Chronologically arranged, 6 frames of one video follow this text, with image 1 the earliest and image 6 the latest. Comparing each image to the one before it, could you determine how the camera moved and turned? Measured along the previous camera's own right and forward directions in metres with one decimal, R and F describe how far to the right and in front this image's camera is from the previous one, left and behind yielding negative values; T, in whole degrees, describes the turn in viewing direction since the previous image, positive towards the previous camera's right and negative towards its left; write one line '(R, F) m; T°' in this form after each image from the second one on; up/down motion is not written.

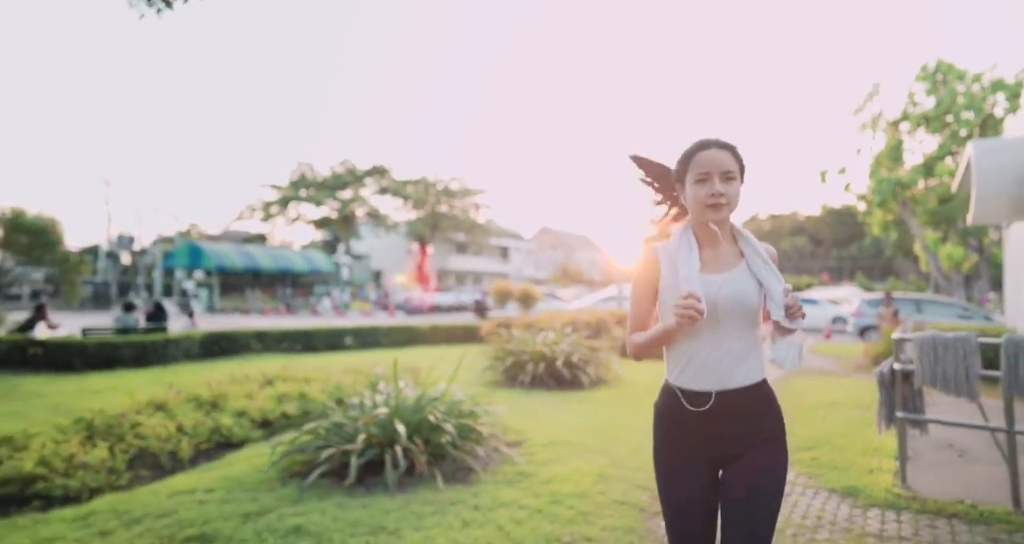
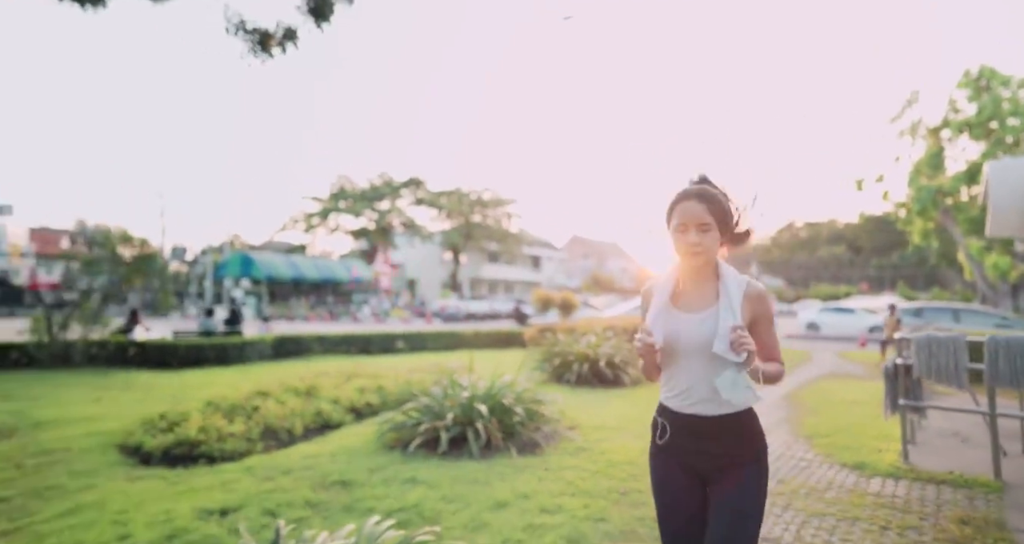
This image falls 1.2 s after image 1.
(-0.2, -0.8) m; -3°
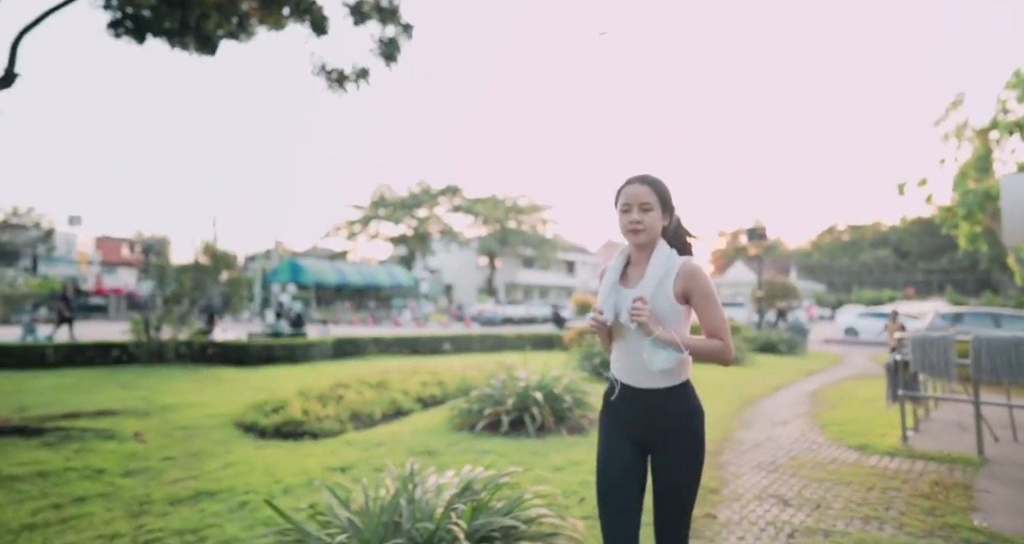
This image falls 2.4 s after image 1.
(-0.1, -0.8) m; -3°
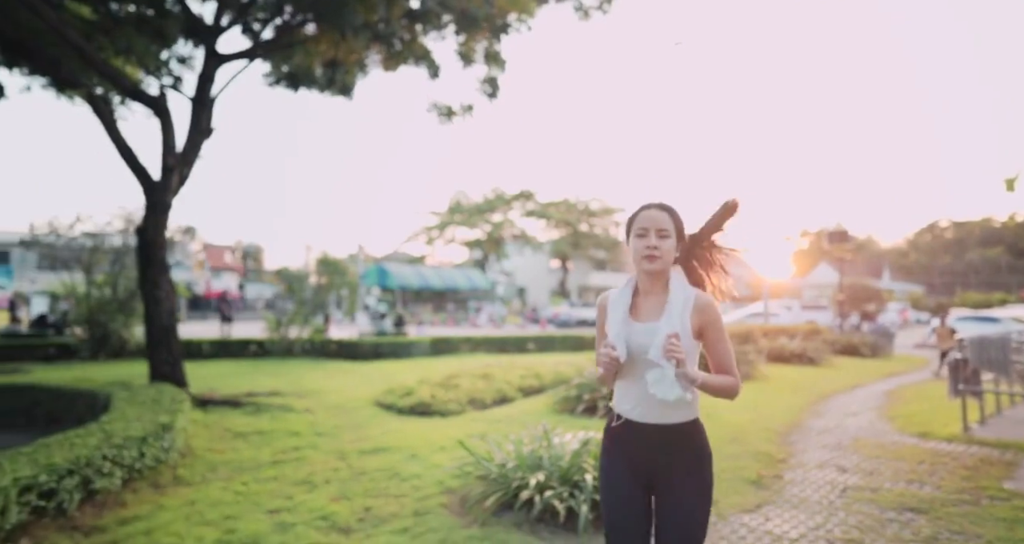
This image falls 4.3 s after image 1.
(-0.2, -1.0) m; -7°
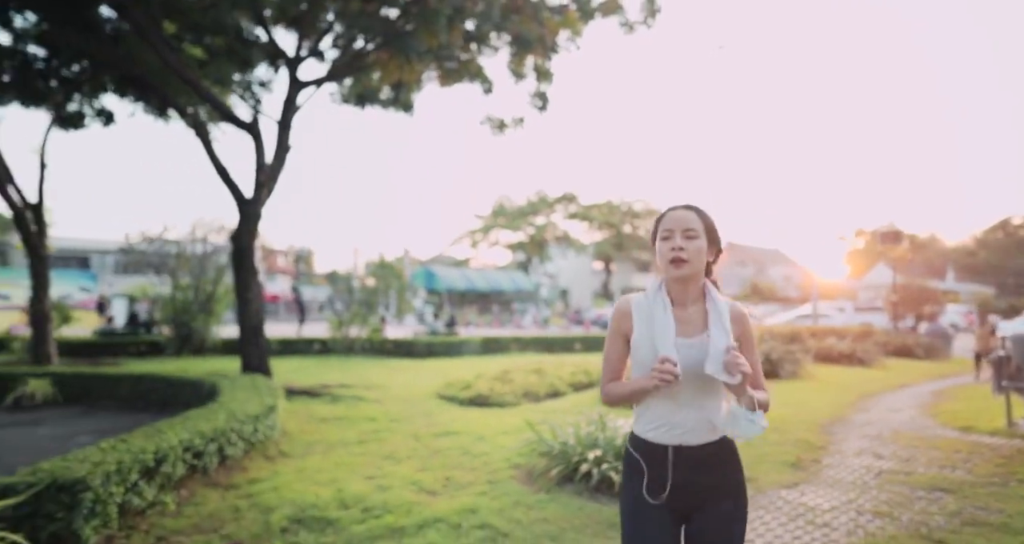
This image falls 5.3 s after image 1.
(-0.1, -0.5) m; -4°
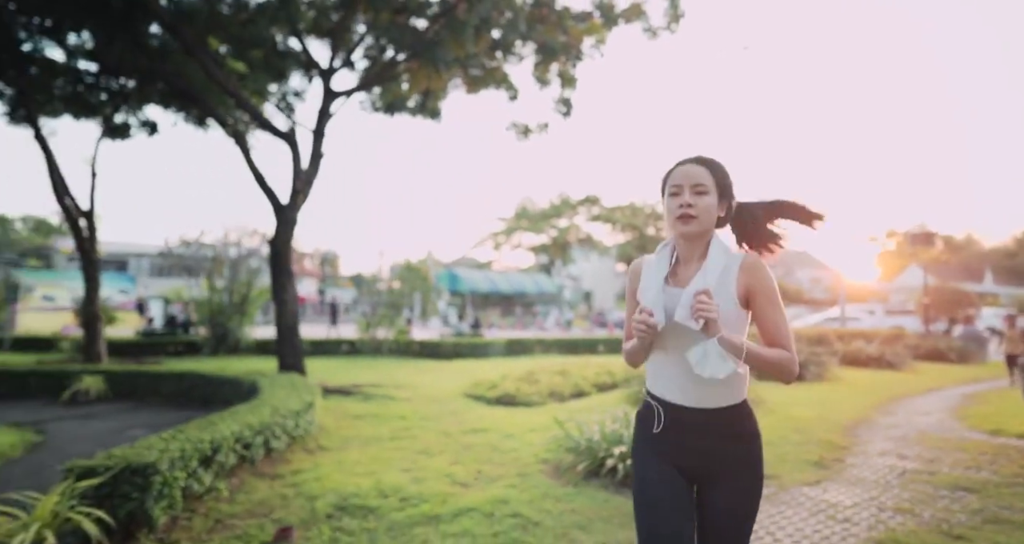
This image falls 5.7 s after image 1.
(0.0, -0.2) m; -2°
